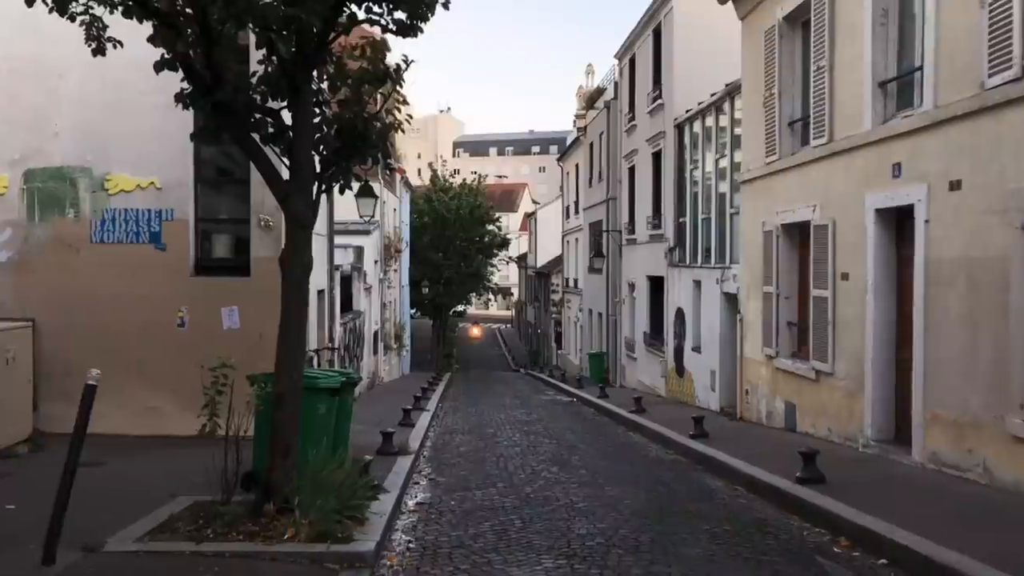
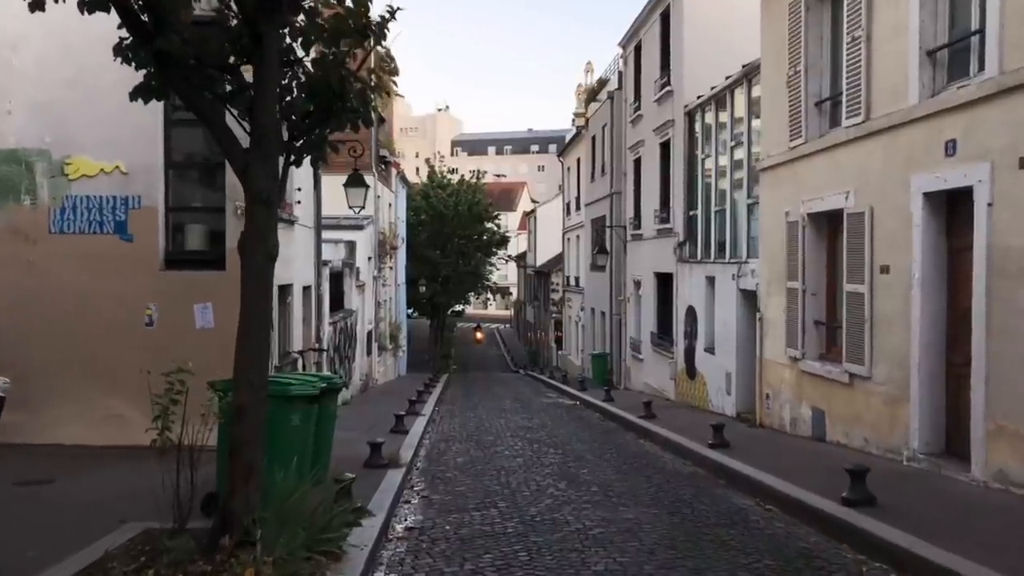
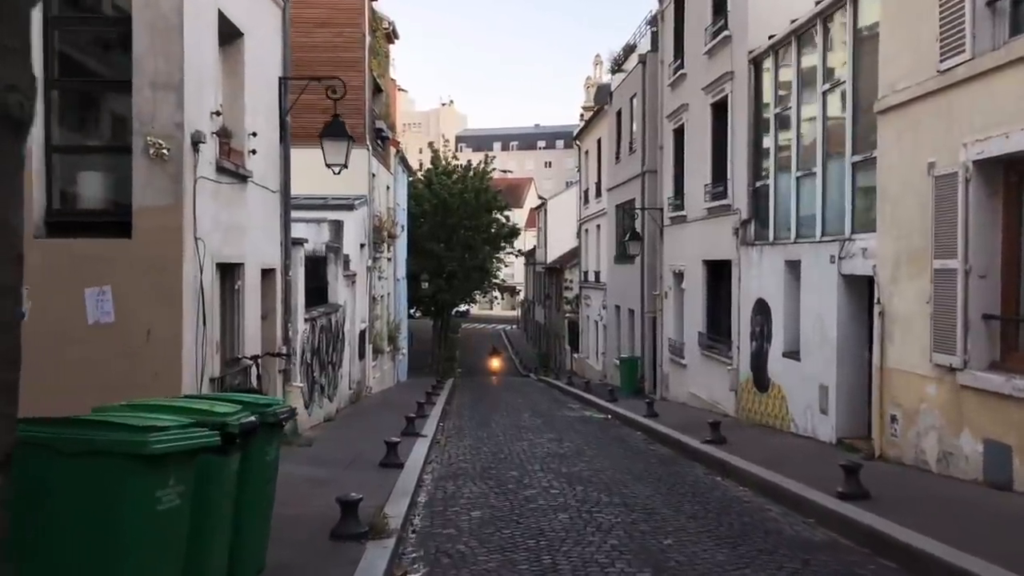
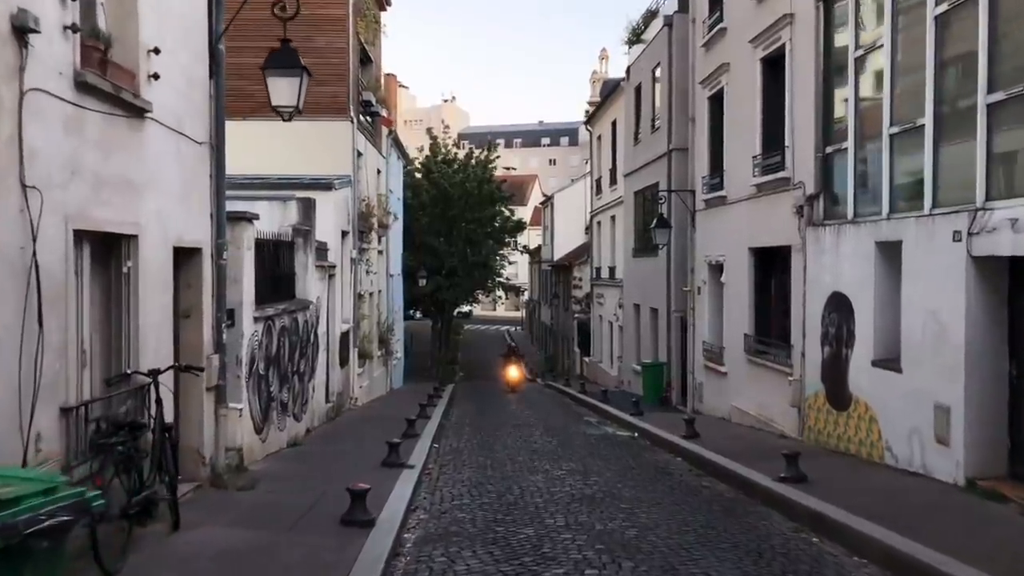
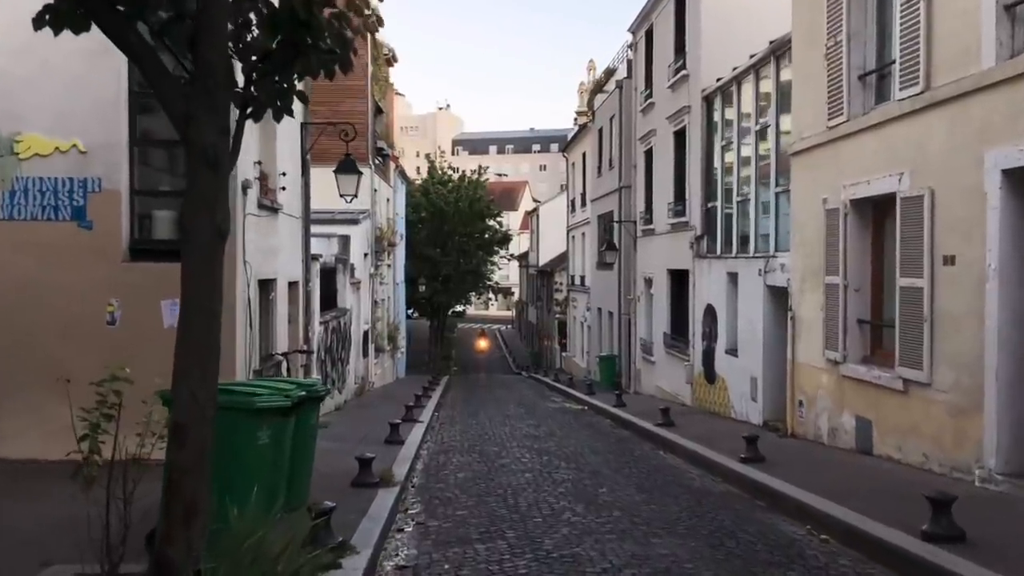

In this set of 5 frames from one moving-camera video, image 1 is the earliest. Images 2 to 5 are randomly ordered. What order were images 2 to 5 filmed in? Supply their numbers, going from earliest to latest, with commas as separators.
2, 5, 3, 4
